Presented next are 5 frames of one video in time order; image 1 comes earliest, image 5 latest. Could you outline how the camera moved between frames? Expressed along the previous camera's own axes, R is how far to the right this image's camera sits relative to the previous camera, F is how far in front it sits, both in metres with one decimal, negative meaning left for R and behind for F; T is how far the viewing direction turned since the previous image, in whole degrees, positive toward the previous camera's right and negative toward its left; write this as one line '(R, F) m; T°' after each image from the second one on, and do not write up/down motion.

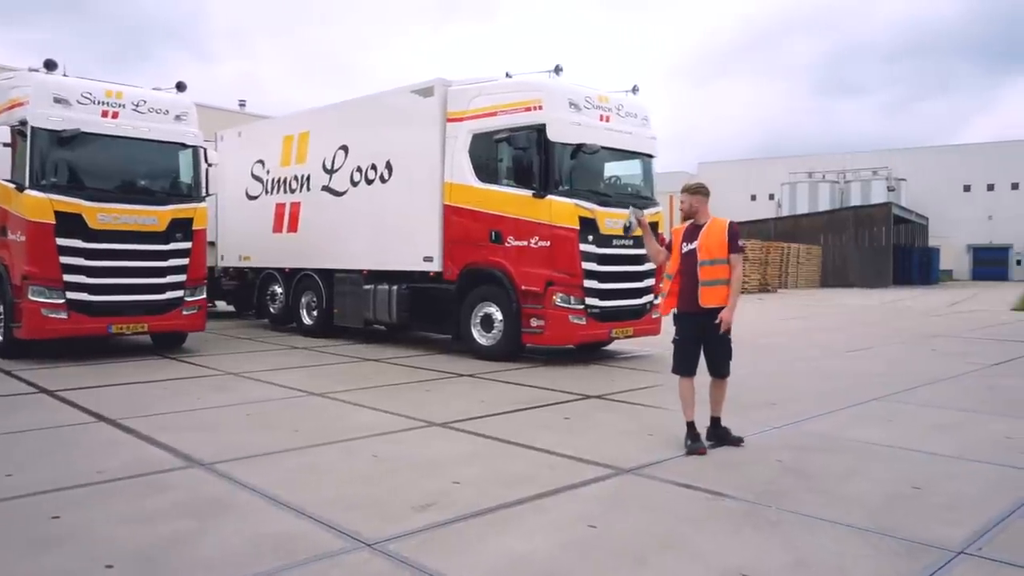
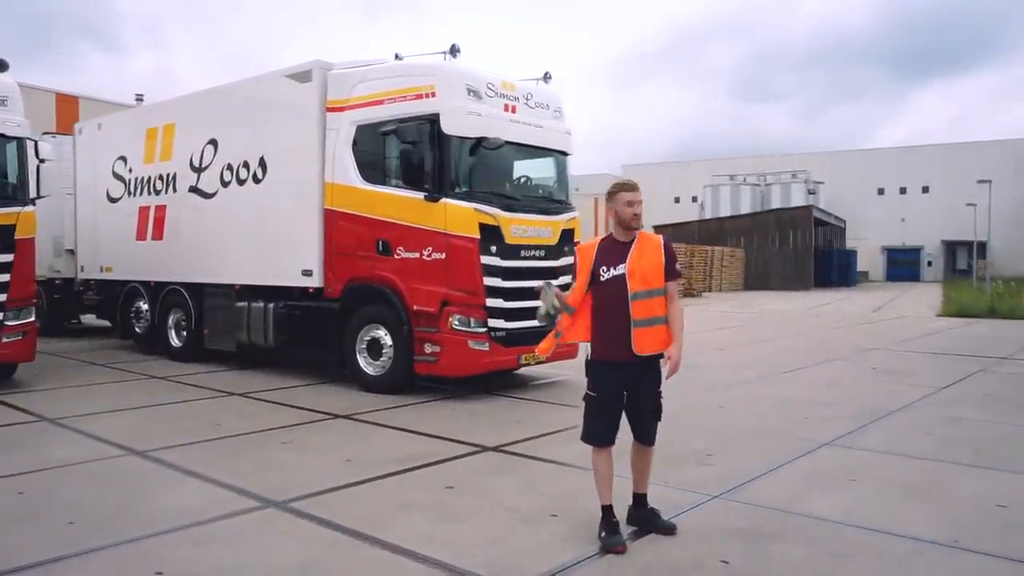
(+0.4, +1.6) m; +5°
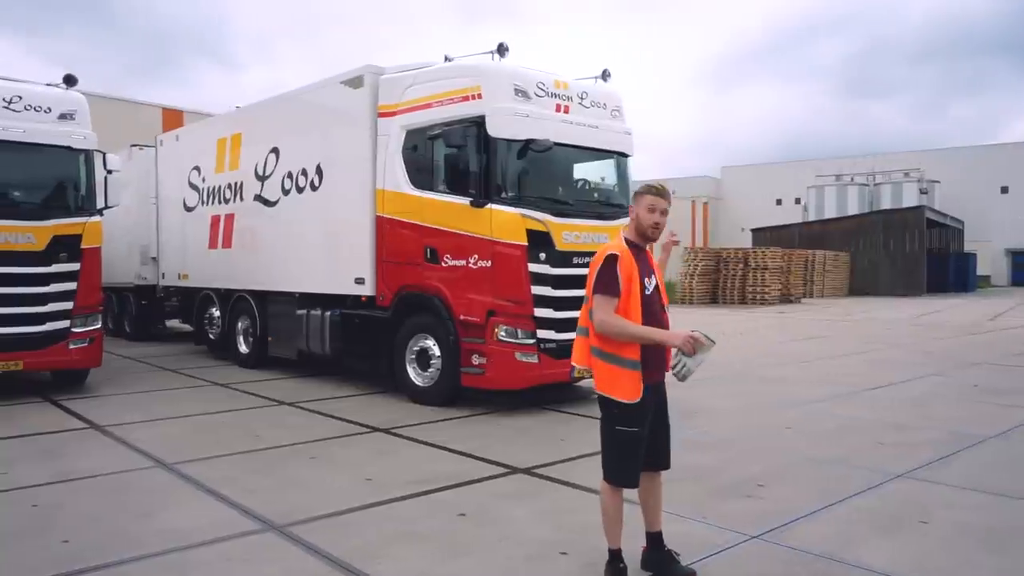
(+0.5, +0.5) m; -7°
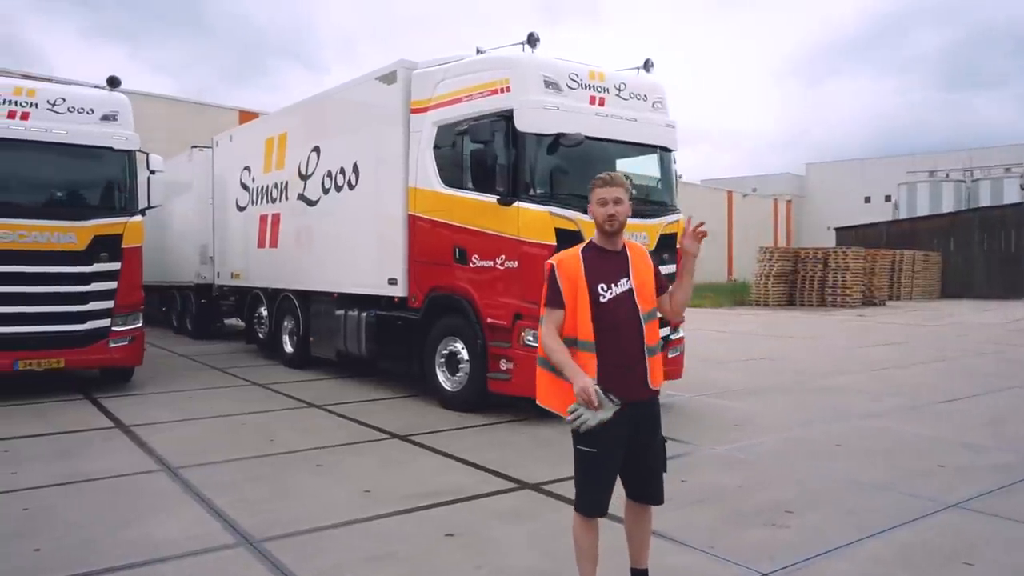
(+0.5, +0.4) m; -6°
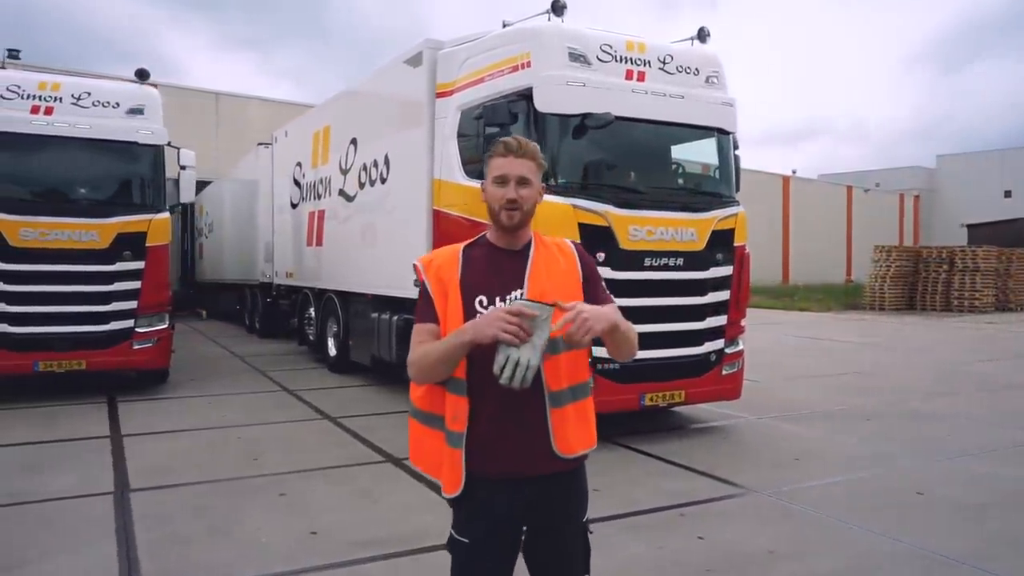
(+0.8, +1.1) m; -8°
